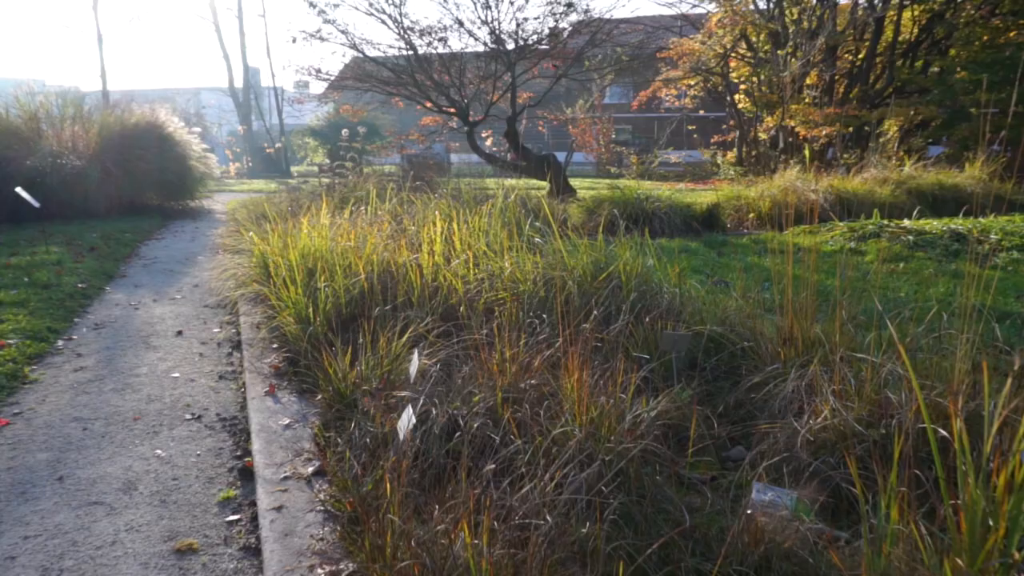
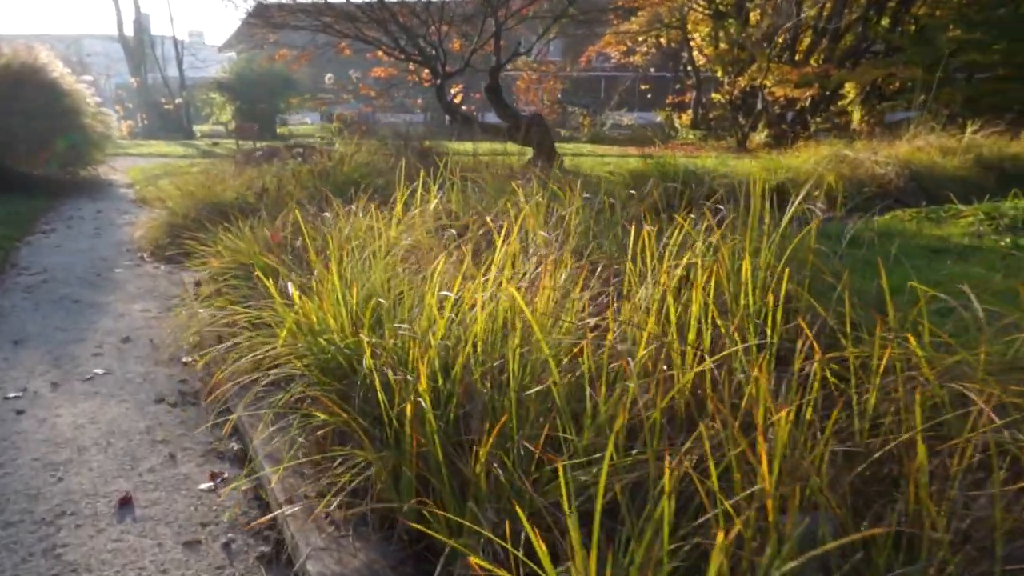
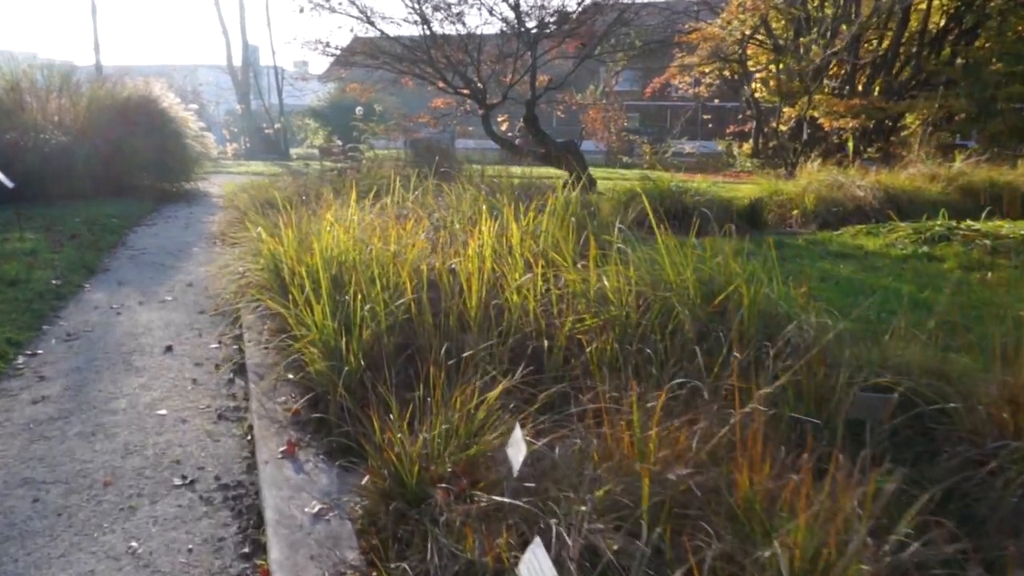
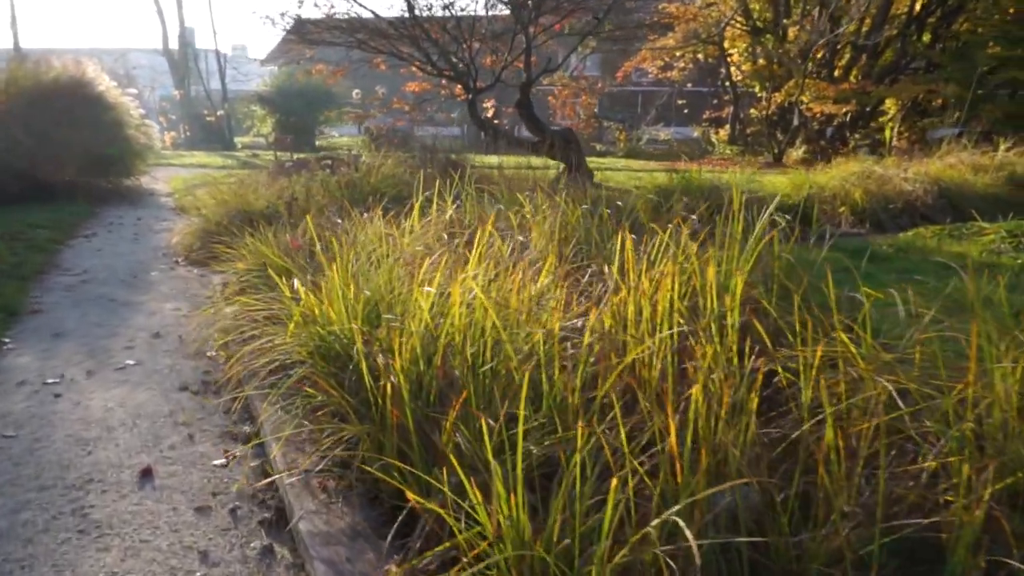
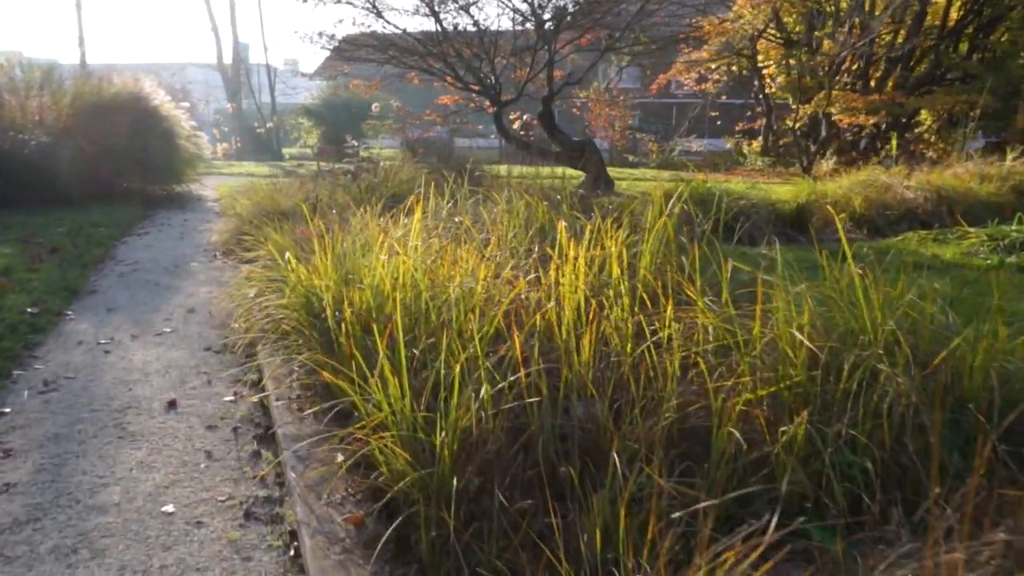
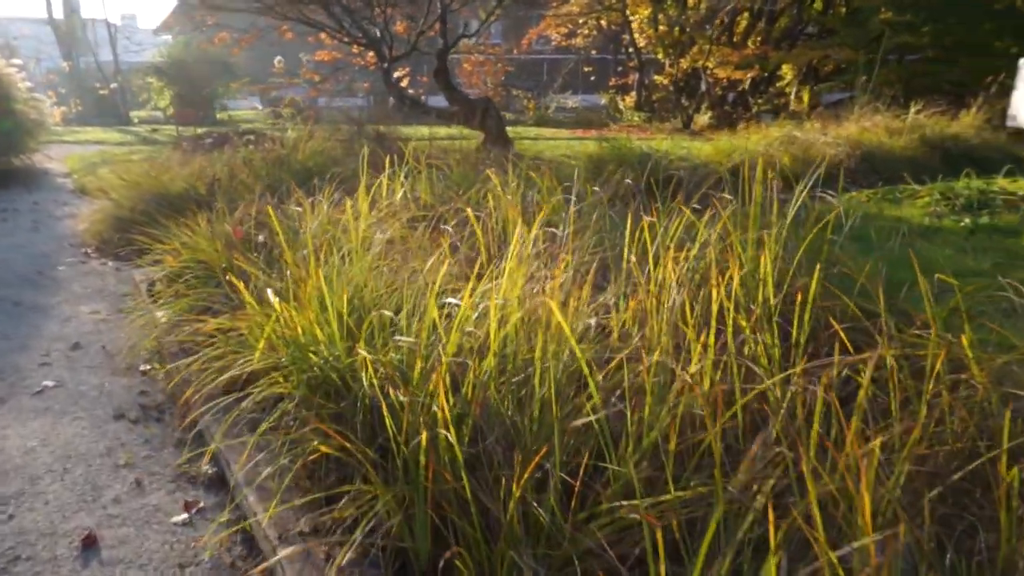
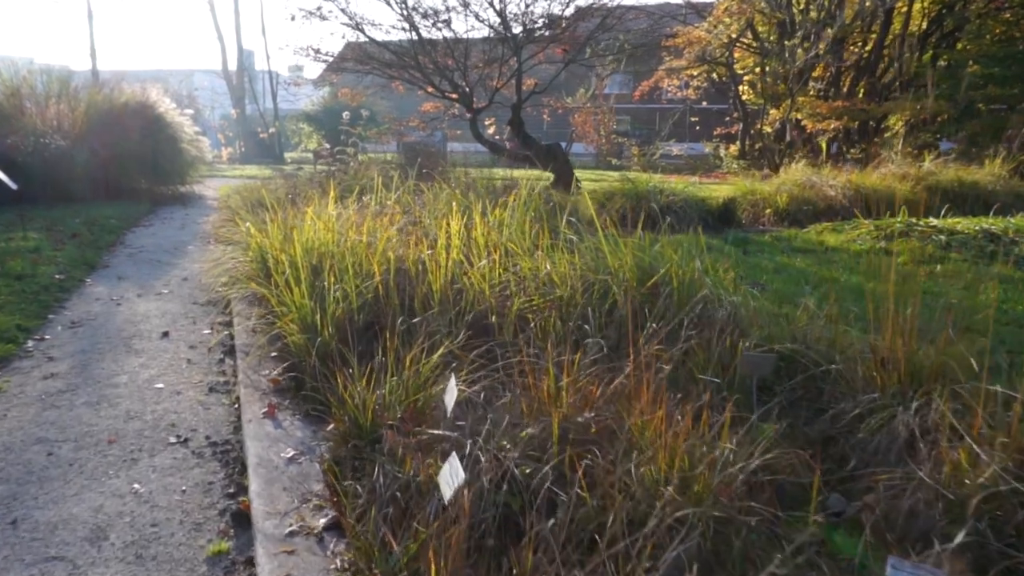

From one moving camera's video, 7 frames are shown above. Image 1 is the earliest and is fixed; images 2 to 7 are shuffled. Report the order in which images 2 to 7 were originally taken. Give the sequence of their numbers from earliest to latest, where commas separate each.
7, 3, 5, 4, 2, 6
